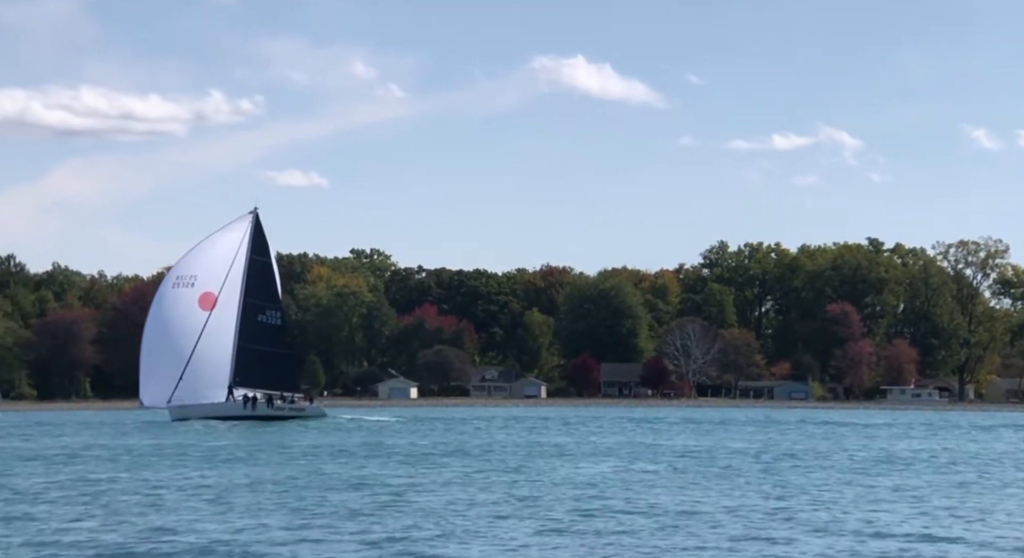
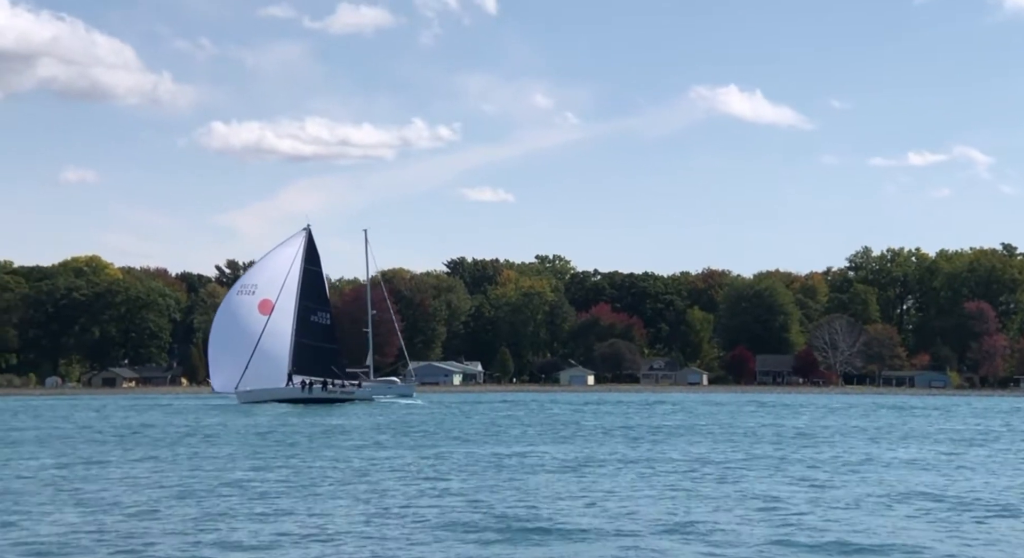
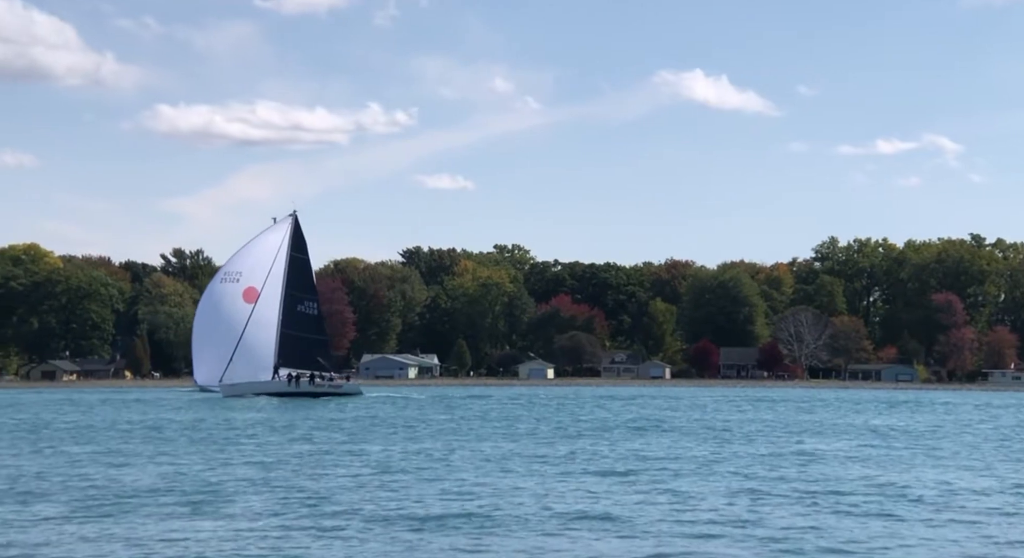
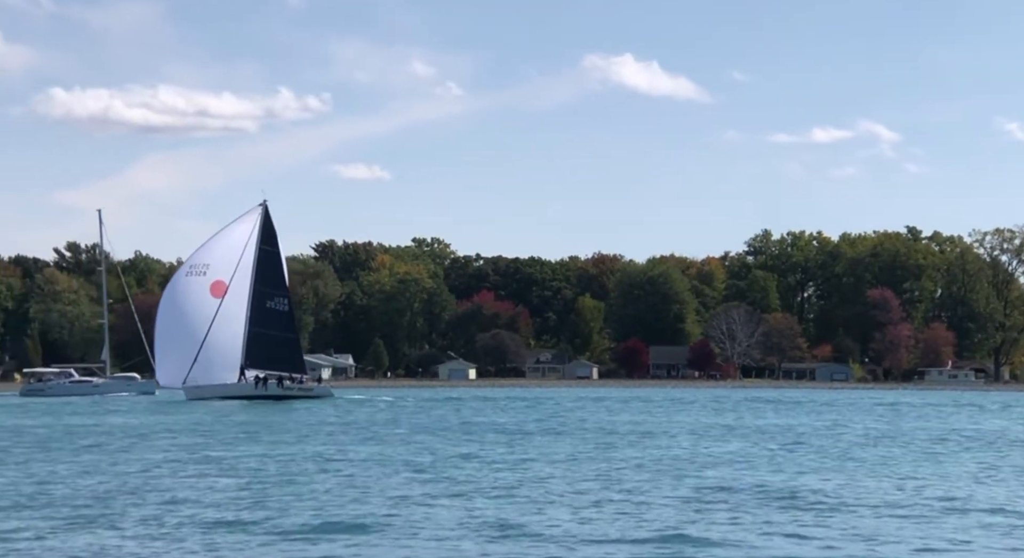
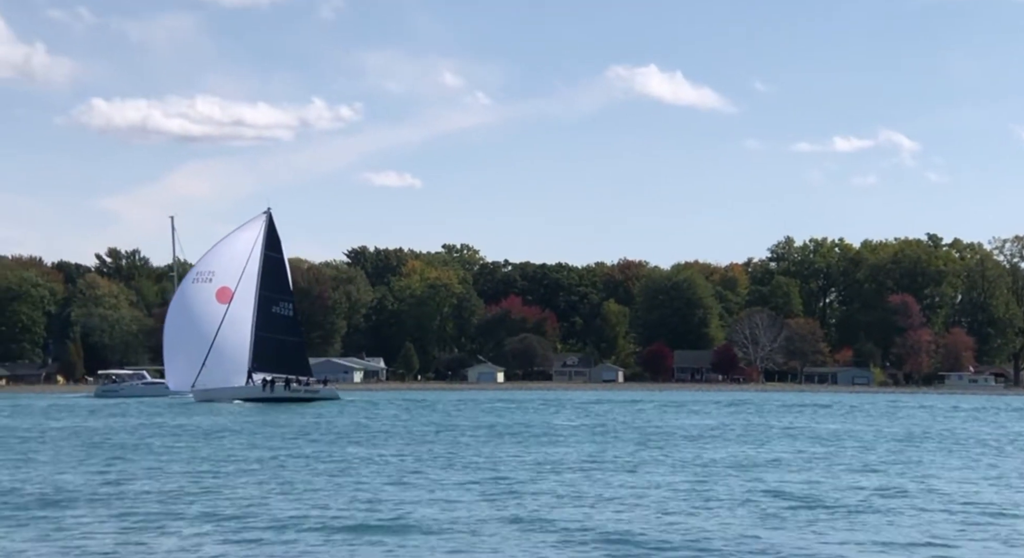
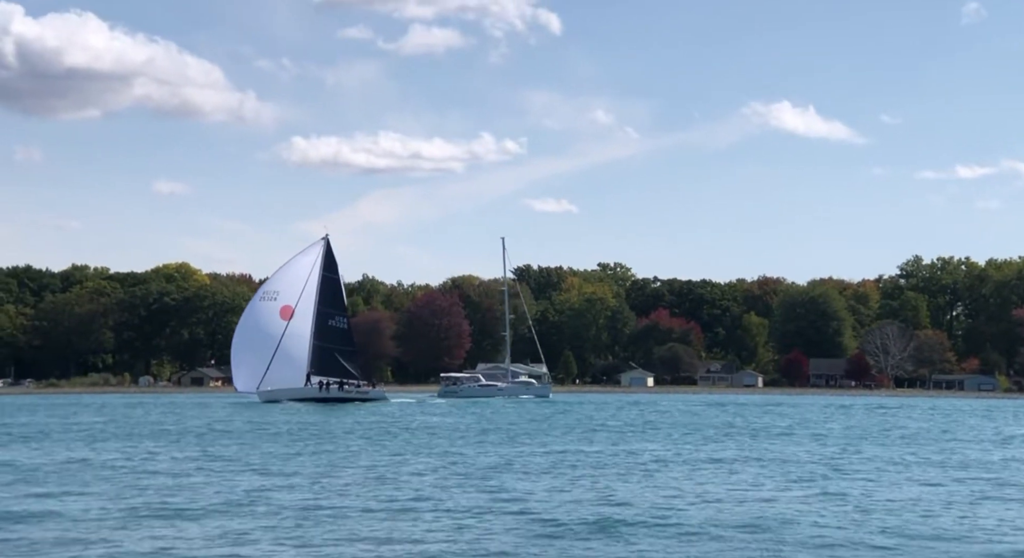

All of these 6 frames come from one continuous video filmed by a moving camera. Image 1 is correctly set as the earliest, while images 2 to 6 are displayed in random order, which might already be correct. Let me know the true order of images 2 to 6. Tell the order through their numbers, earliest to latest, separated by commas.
4, 5, 3, 2, 6
